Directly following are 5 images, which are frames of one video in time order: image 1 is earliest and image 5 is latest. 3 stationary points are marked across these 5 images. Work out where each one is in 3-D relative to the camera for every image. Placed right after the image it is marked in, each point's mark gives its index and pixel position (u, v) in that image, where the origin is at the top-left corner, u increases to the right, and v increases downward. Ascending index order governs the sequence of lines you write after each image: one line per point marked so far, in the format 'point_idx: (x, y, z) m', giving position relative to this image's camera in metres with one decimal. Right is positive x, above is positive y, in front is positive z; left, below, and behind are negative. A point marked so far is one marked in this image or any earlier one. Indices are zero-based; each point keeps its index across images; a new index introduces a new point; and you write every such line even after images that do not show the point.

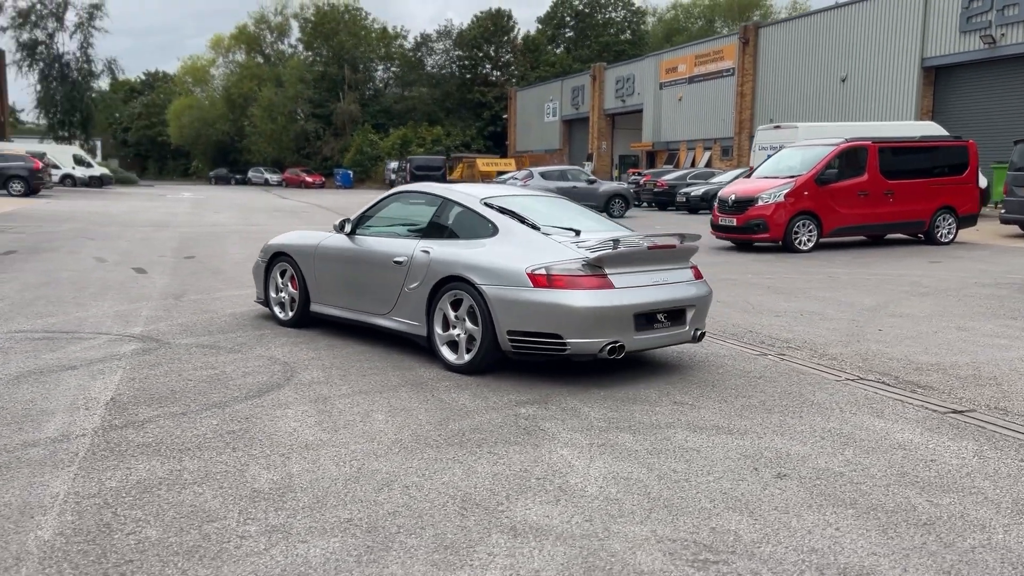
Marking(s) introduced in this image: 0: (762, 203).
0: (+5.1, +1.7, +17.6) m
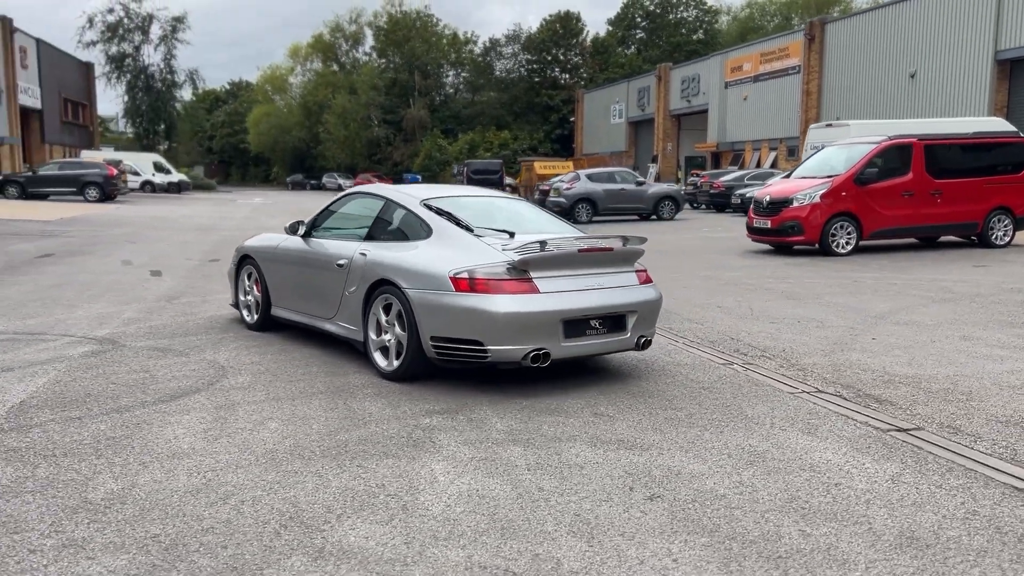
0: (+5.6, +1.6, +16.9) m
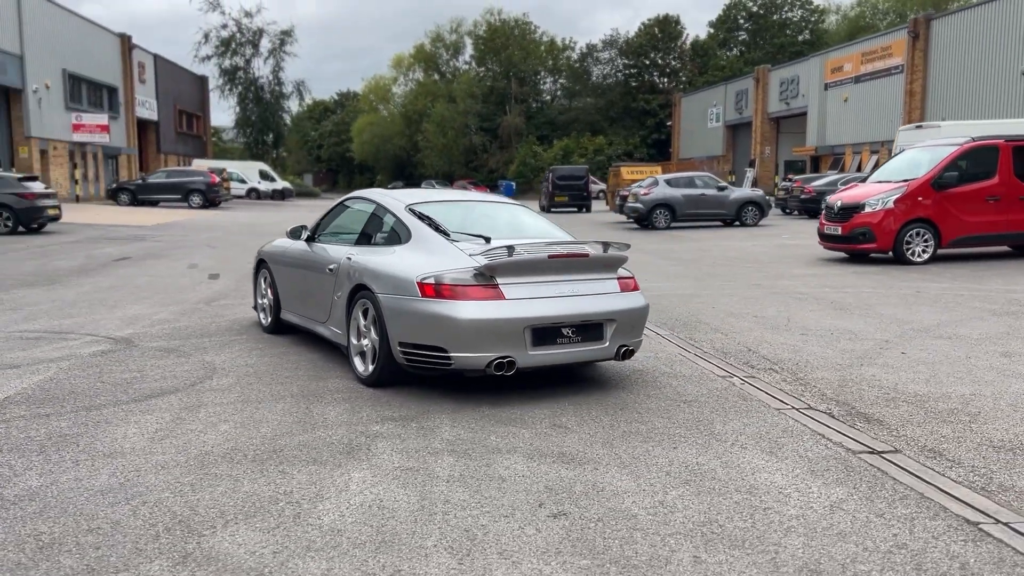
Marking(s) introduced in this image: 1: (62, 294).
0: (+6.6, +1.5, +16.1) m
1: (-5.9, -0.1, +11.3) m
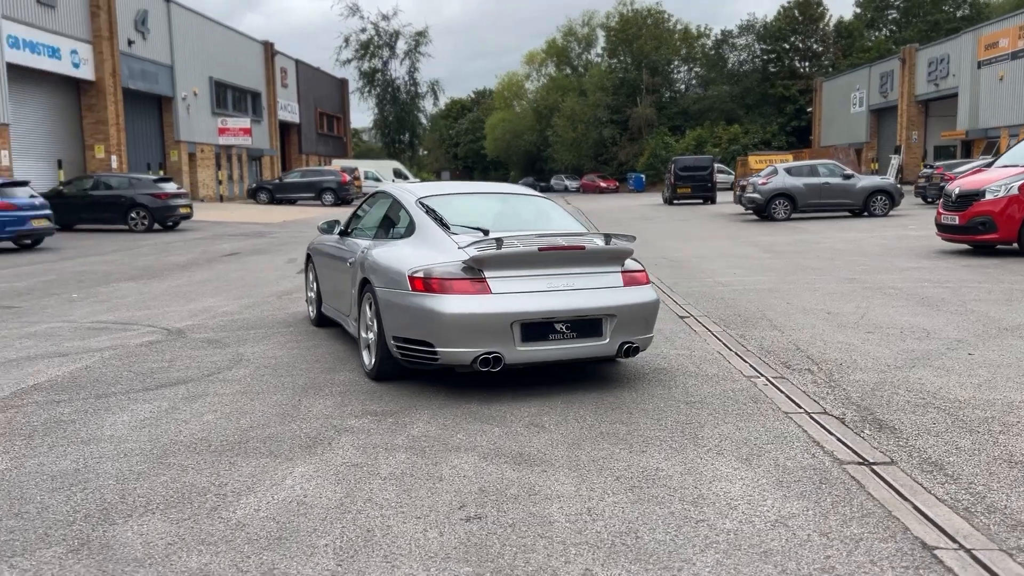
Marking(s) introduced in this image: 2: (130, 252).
0: (+8.2, +1.6, +14.7) m
1: (-5.0, 0.0, +12.0) m
2: (-8.1, +0.8, +18.4) m
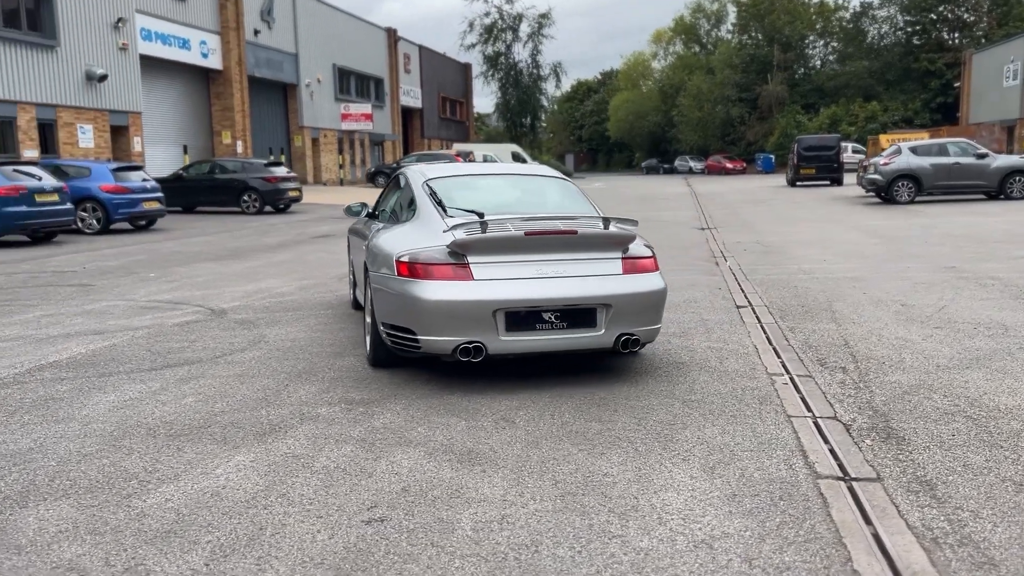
0: (+9.4, +1.7, +13.1) m
1: (-4.0, +0.3, +12.4) m
2: (-6.2, +1.2, +19.1) m
